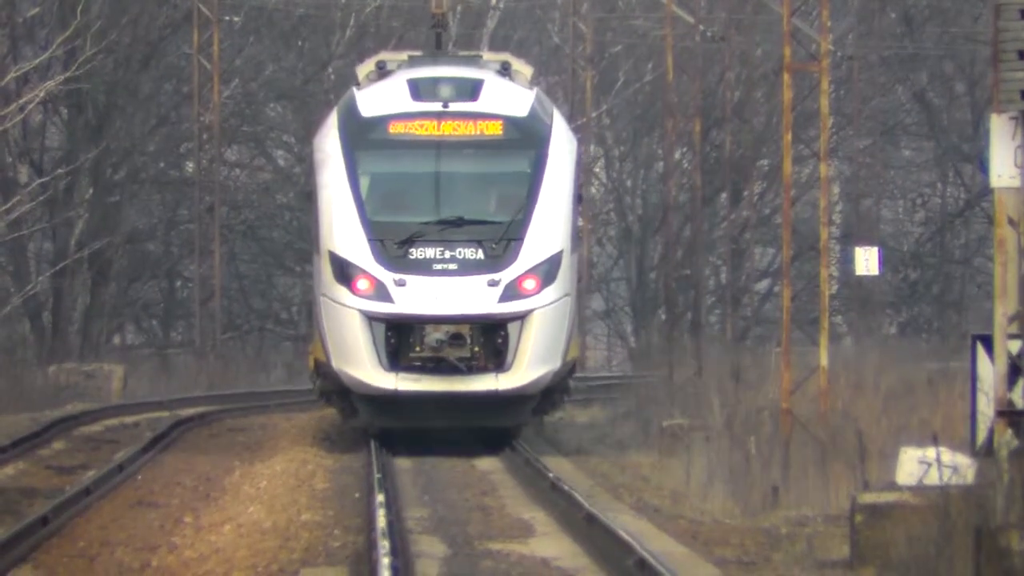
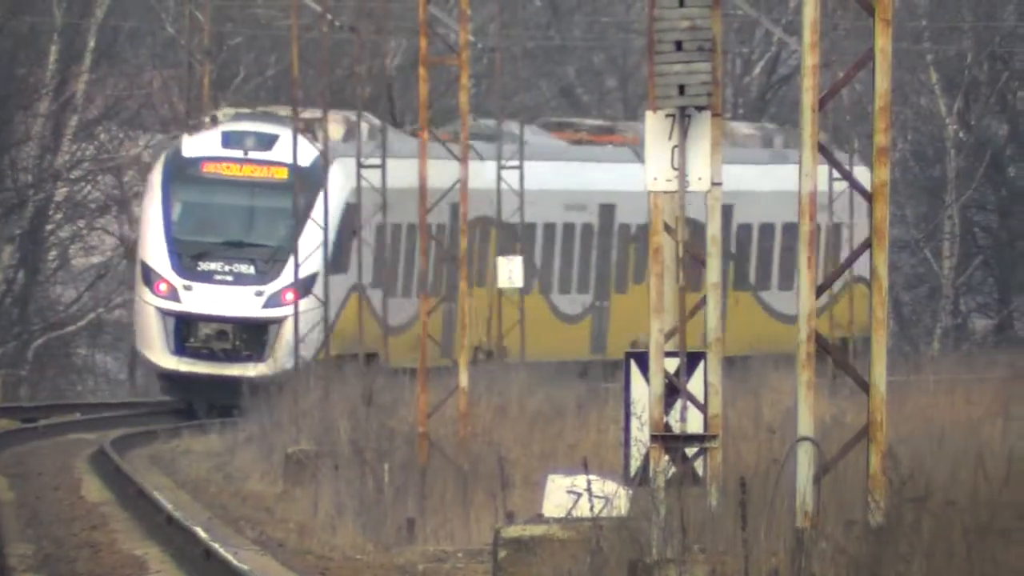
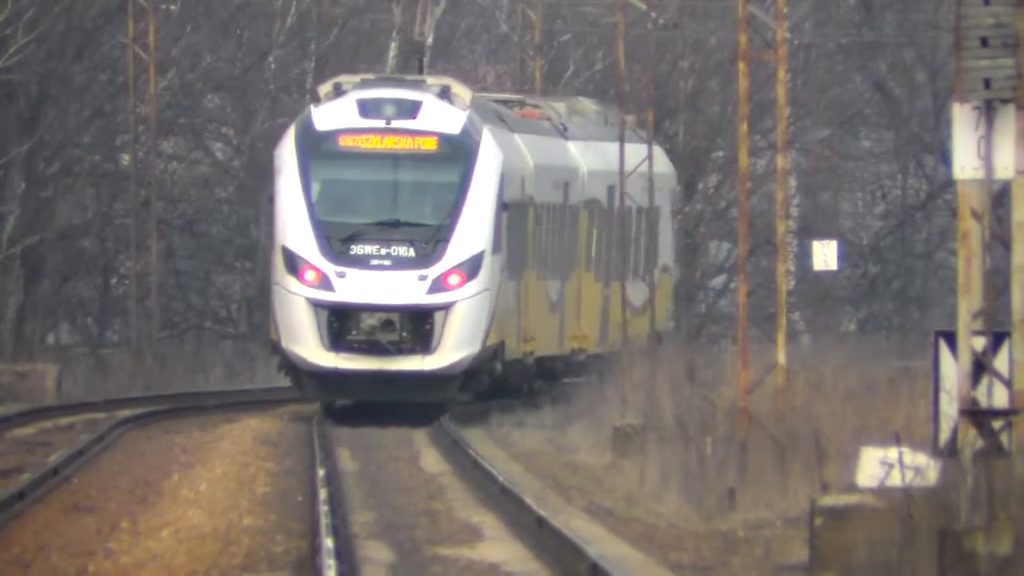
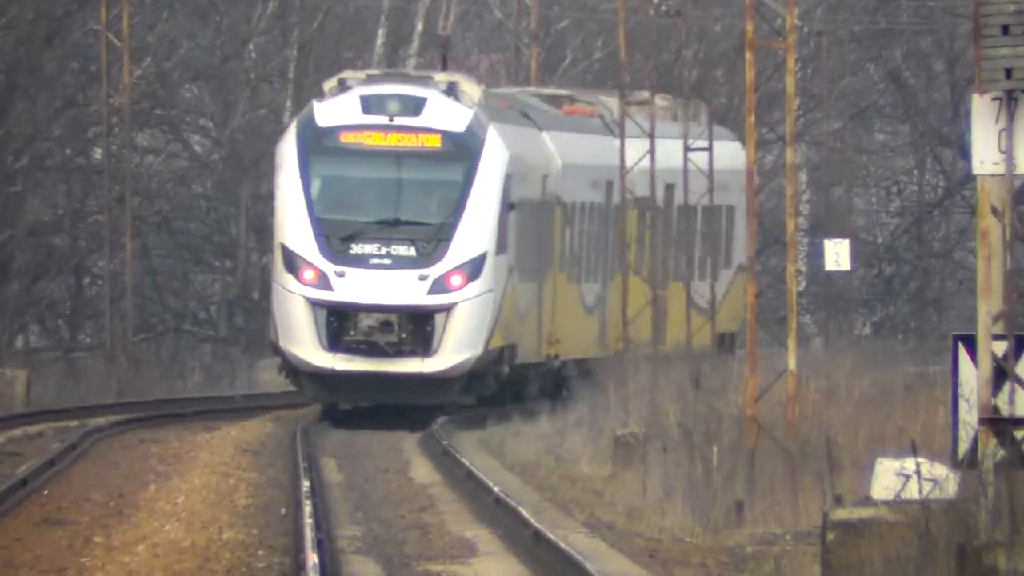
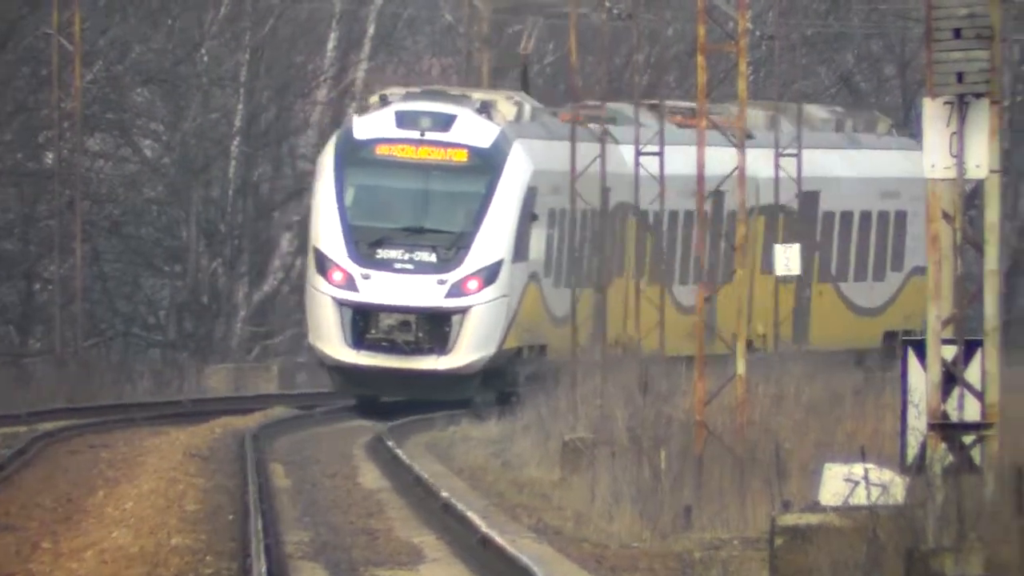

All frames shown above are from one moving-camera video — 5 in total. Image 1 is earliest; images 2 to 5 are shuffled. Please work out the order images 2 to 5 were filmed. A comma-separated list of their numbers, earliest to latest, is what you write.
3, 4, 5, 2
